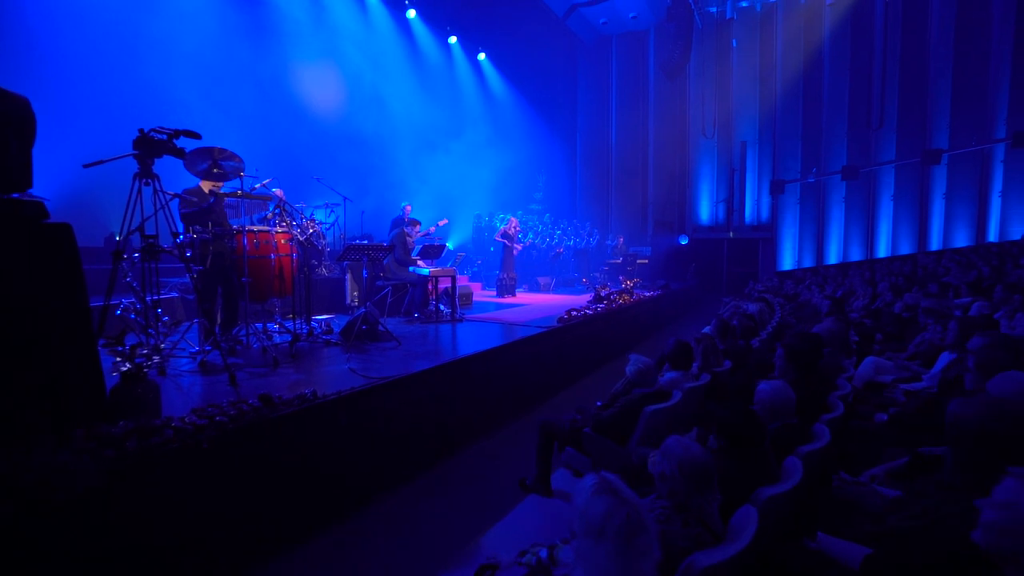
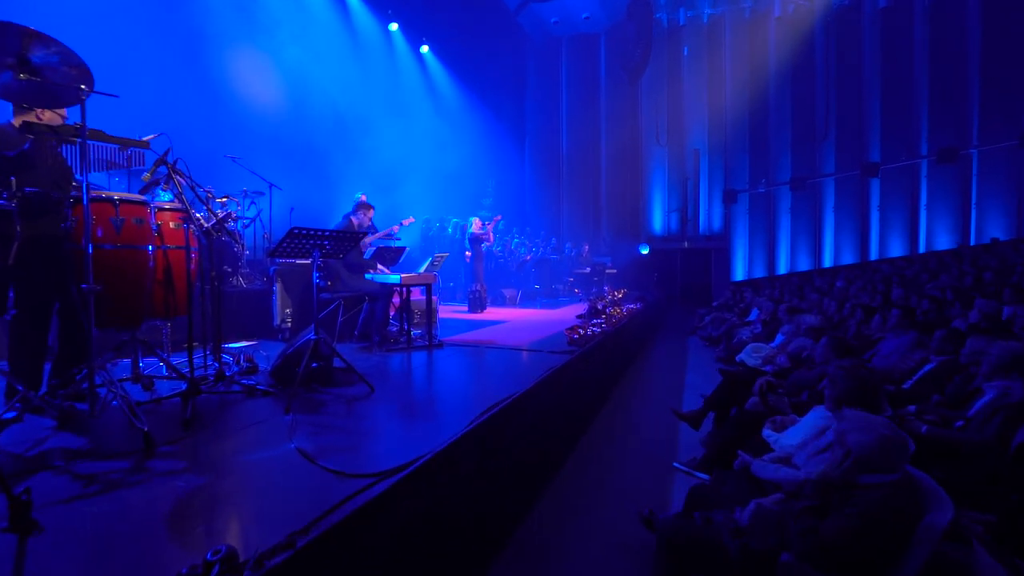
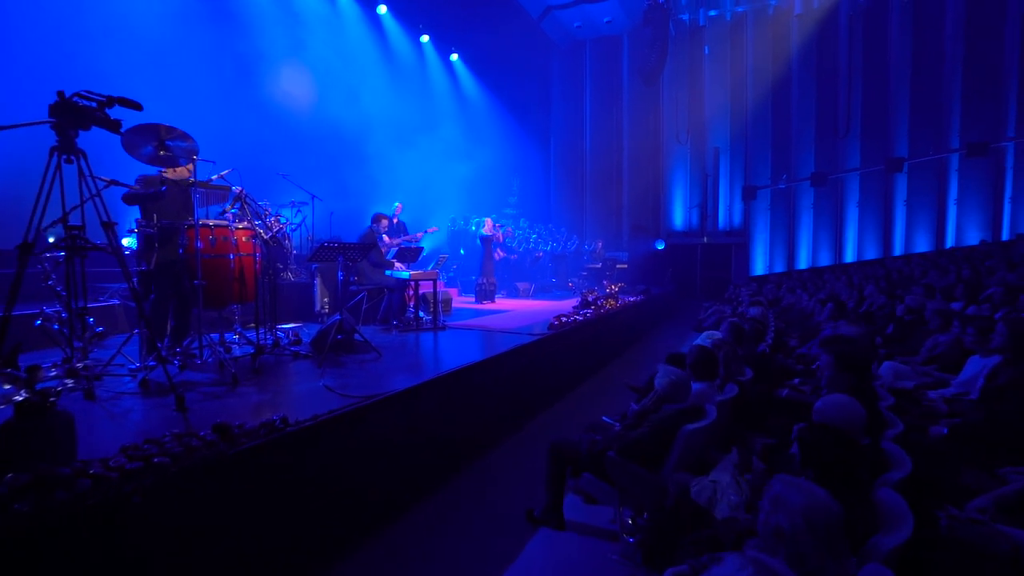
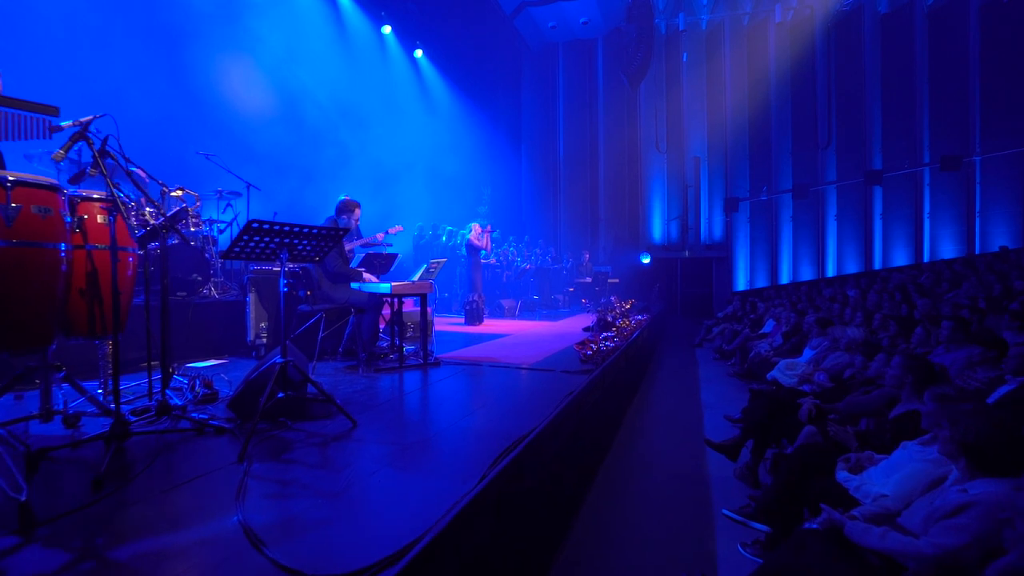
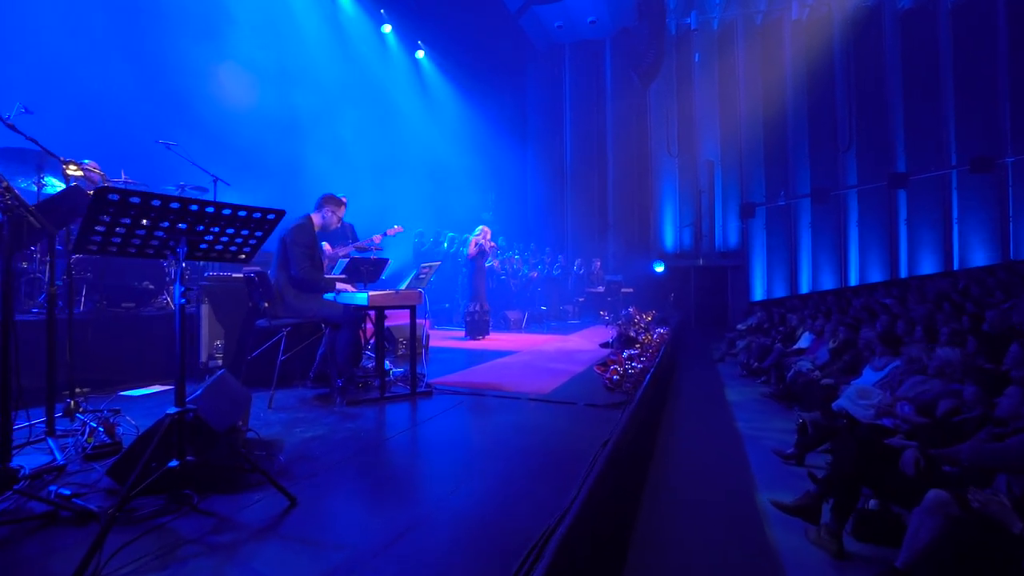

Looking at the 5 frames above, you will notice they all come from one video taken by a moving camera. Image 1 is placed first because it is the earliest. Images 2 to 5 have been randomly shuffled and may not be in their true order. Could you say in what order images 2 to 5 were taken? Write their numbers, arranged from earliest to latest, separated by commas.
3, 2, 4, 5
